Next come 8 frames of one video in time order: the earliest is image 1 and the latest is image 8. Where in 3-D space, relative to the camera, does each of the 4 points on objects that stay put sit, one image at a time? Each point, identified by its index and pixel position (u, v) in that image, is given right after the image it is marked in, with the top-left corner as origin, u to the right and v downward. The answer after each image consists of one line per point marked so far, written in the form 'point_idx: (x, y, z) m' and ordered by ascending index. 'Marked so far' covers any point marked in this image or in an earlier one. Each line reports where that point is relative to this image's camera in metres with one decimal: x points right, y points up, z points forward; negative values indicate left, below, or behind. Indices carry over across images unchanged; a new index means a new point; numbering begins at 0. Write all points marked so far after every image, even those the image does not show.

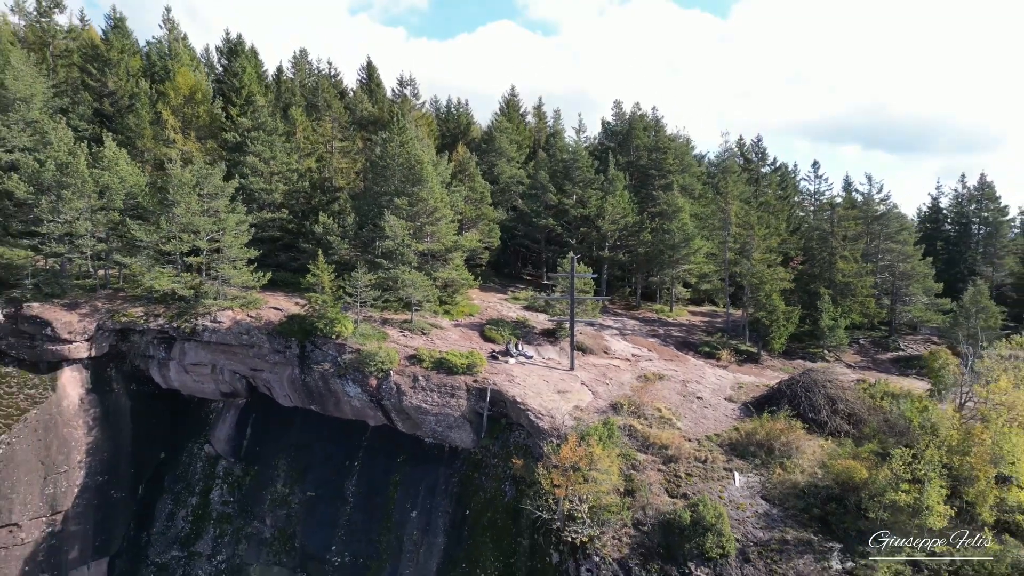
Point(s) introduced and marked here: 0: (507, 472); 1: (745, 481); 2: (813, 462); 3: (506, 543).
0: (-0.1, -5.5, +19.2) m
1: (+6.9, -5.7, +19.1) m
2: (+9.1, -5.2, +19.4) m
3: (-0.1, -7.3, +18.2) m
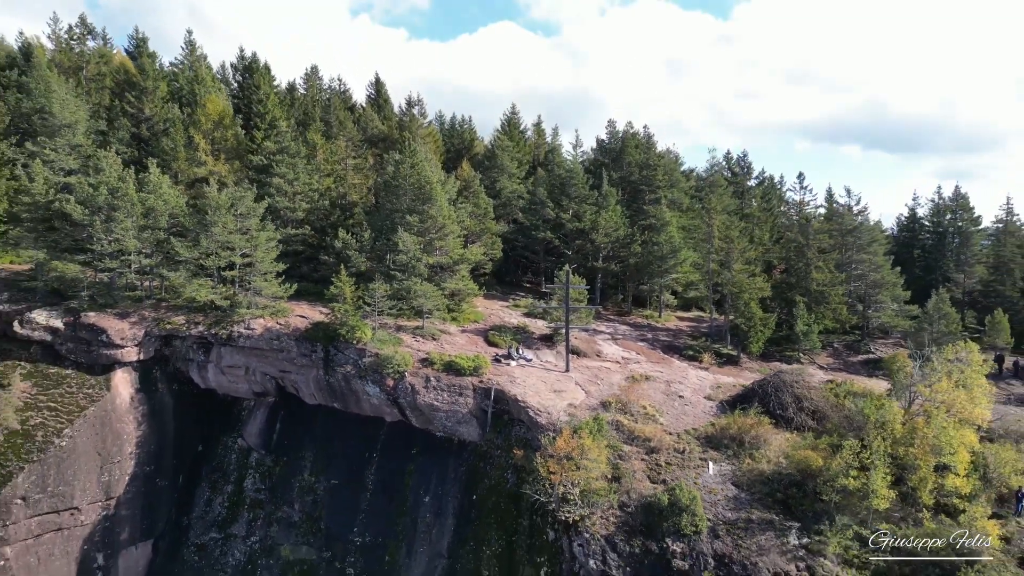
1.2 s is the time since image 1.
0: (-0.1, -5.9, +21.9) m
1: (+7.0, -6.1, +21.7) m
2: (+9.1, -5.6, +22.0) m
3: (0.0, -7.7, +20.9) m
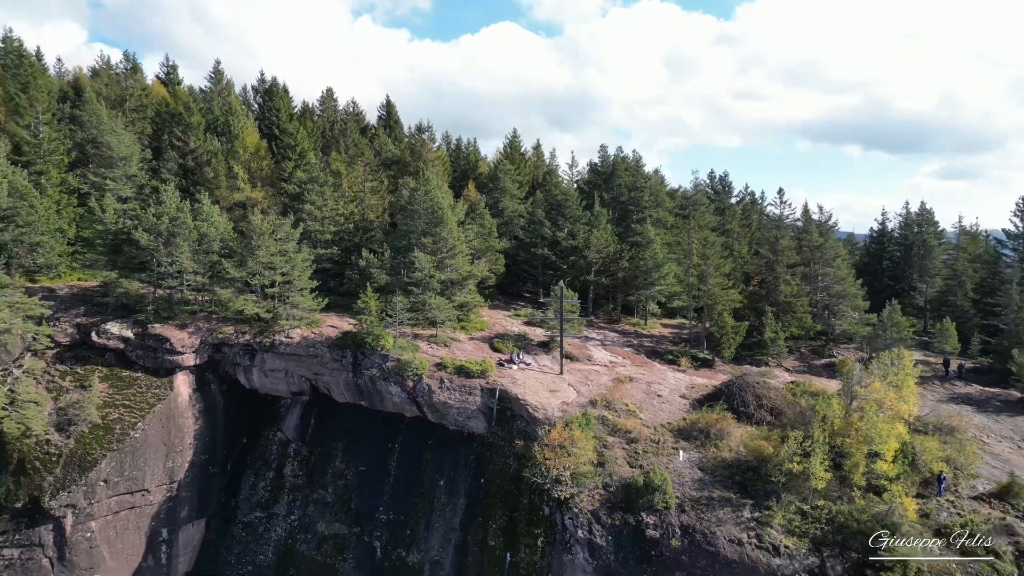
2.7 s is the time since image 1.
0: (0.0, -6.5, +25.9) m
1: (+7.0, -6.8, +25.8) m
2: (+9.2, -6.3, +26.1) m
3: (0.0, -8.3, +25.0) m
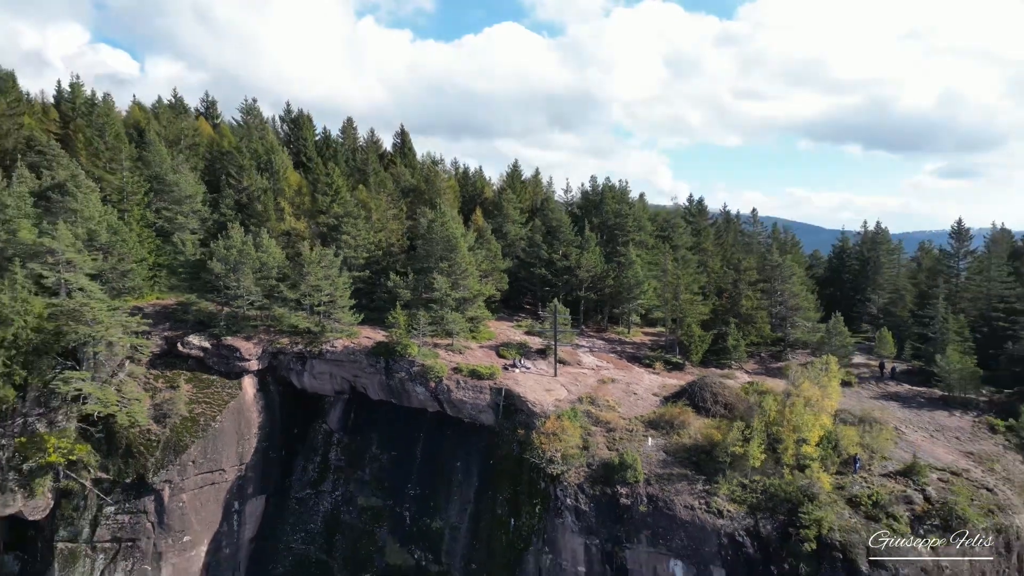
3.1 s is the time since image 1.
0: (+0.1, -7.6, +32.5) m
1: (+7.2, -7.8, +32.3) m
2: (+9.4, -7.3, +32.6) m
3: (+0.2, -9.3, +31.5) m
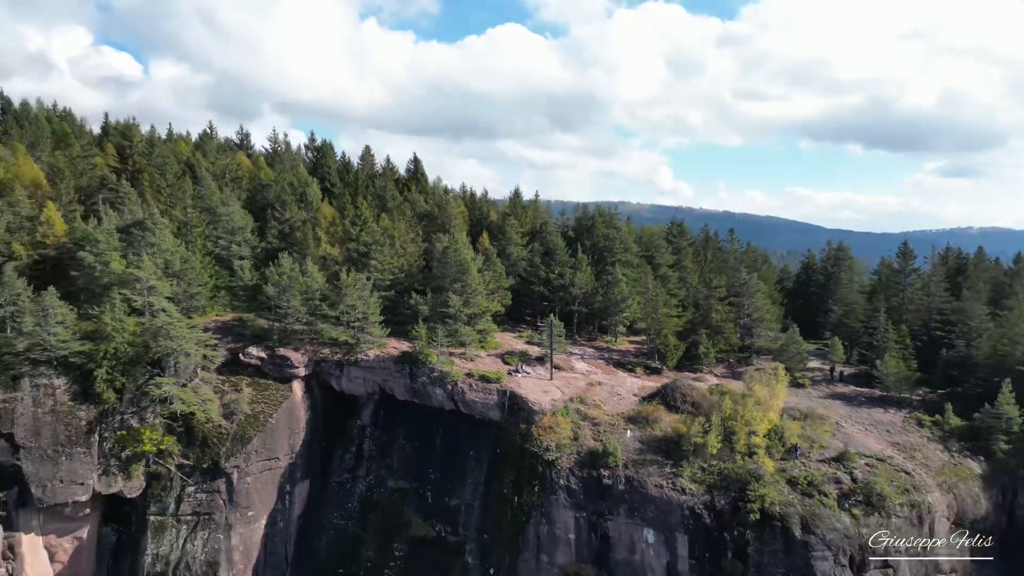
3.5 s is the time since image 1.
0: (+0.4, -8.8, +39.5) m
1: (+7.4, -9.0, +39.3) m
2: (+9.6, -8.5, +39.6) m
3: (+0.4, -10.6, +38.6) m
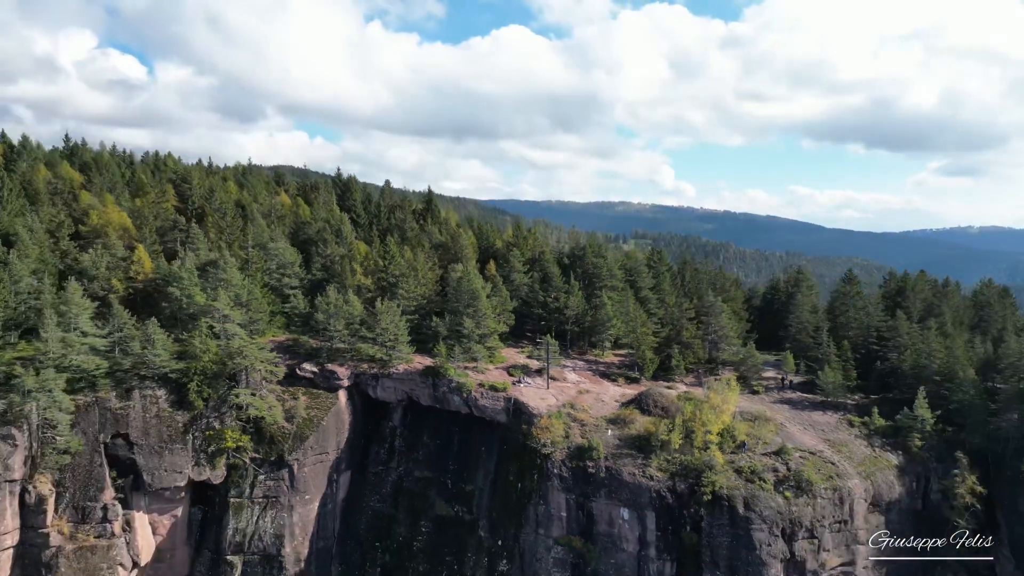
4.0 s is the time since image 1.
0: (+0.6, -10.9, +49.2) m
1: (+7.7, -11.1, +49.0) m
2: (+9.9, -10.6, +49.3) m
3: (+0.7, -12.7, +48.3) m
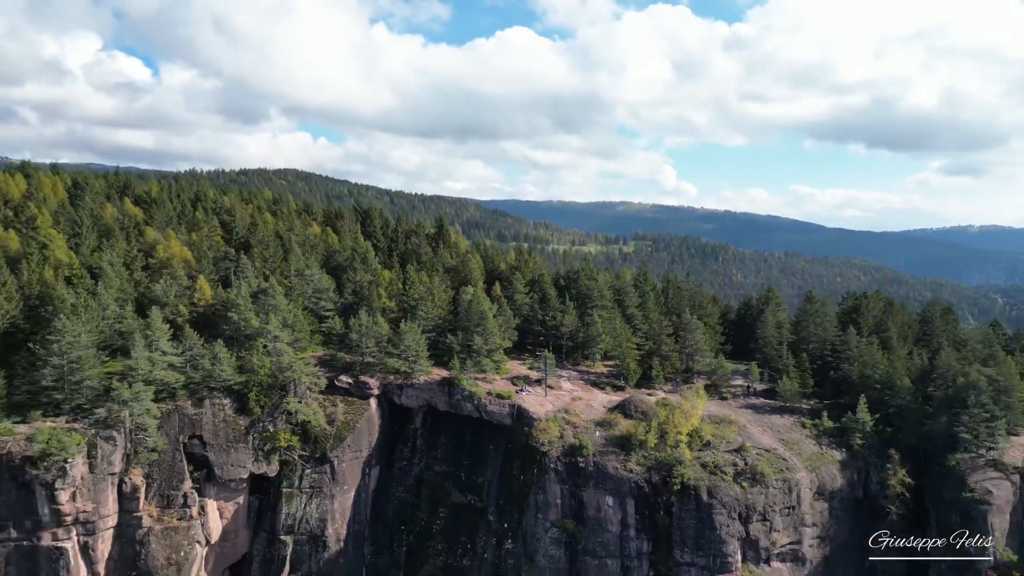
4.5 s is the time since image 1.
0: (+1.0, -13.2, +58.8) m
1: (+8.0, -13.3, +58.6) m
2: (+10.2, -12.8, +58.8) m
3: (+1.0, -15.0, +57.9) m
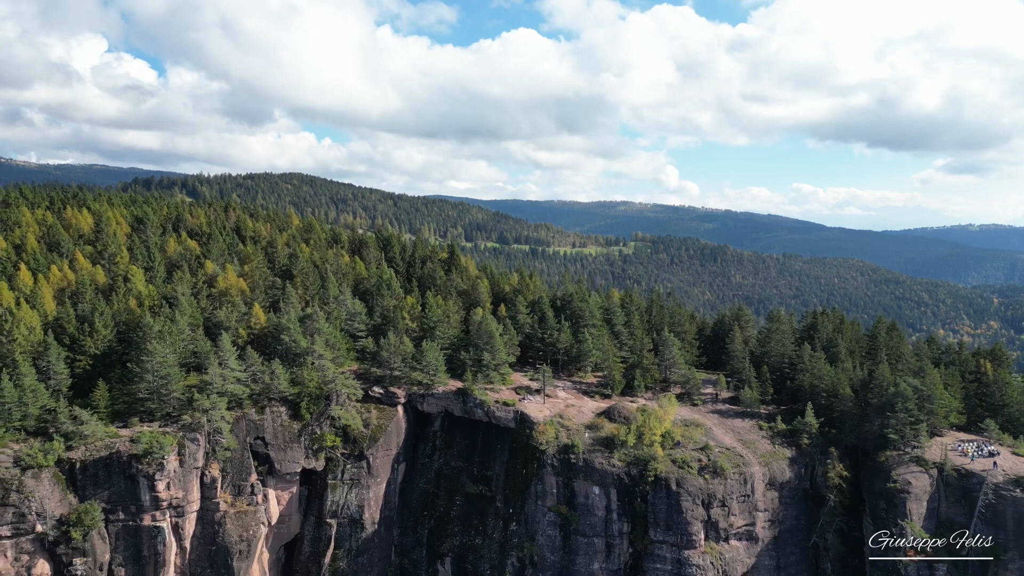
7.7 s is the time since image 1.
0: (+1.4, -16.1, +71.1) m
1: (+8.5, -16.3, +70.8) m
2: (+10.6, -15.8, +71.1) m
3: (+1.4, -17.9, +70.1) m
